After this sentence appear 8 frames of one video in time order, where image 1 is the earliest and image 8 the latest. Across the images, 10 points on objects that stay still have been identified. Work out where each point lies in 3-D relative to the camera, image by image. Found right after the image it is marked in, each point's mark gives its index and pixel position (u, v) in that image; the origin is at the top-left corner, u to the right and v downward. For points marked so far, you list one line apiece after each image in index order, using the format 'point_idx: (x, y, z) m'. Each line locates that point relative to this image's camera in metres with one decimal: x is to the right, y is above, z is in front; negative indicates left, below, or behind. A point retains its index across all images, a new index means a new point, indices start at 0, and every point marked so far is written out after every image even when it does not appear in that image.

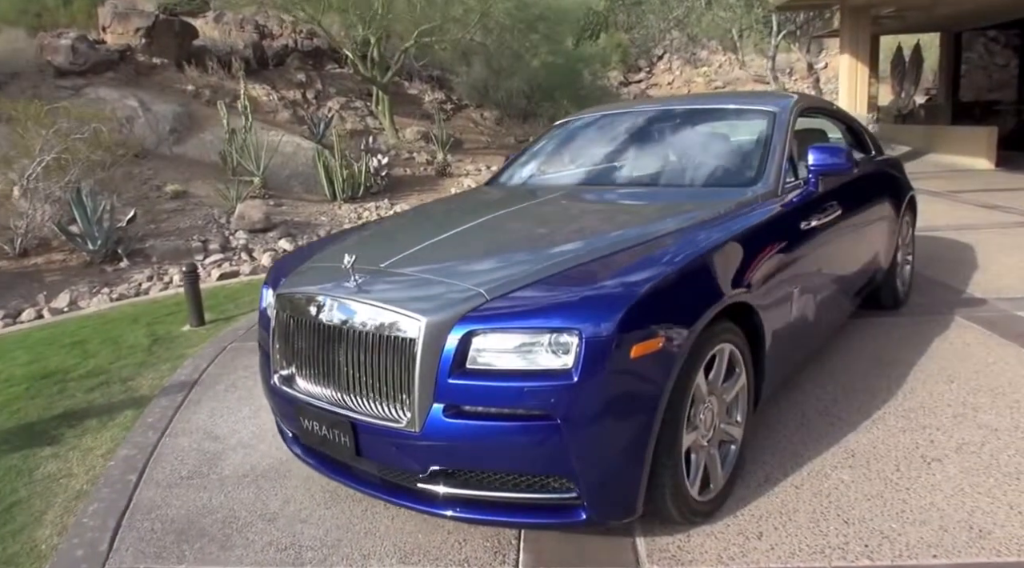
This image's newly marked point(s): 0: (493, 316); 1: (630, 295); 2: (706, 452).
0: (-0.1, -0.1, +2.3) m
1: (+0.4, 0.0, +2.4) m
2: (+0.7, -0.6, +2.7) m
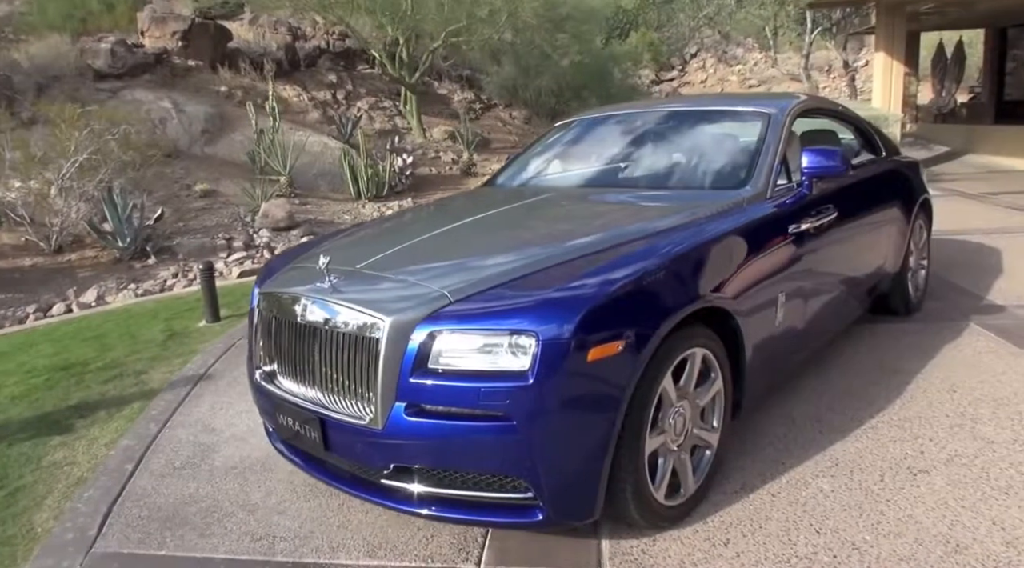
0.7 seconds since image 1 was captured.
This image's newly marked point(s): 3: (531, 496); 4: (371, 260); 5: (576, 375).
0: (-0.2, -0.1, +2.4) m
1: (+0.3, 0.0, +2.4) m
2: (+0.6, -0.6, +2.7) m
3: (+0.1, -0.7, +2.4) m
4: (-0.6, +0.1, +2.9) m
5: (+0.2, -0.3, +2.3) m
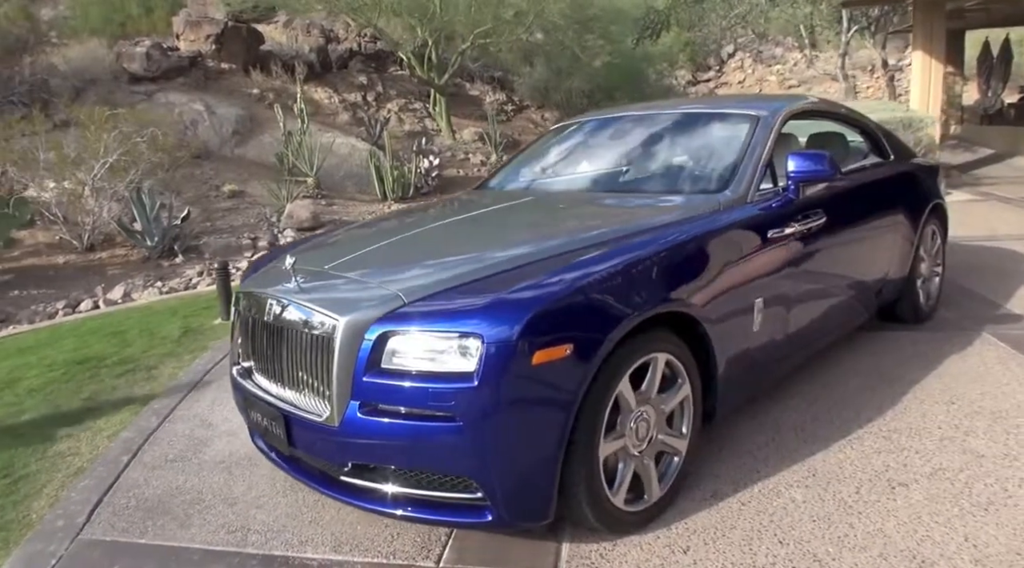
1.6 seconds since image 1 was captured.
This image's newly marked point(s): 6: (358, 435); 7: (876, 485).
0: (-0.3, -0.1, +2.4) m
1: (+0.1, 0.0, +2.4) m
2: (+0.4, -0.6, +2.7) m
3: (-0.1, -0.7, +2.4) m
4: (-0.7, +0.1, +2.9) m
5: (0.0, -0.3, +2.3) m
6: (-0.5, -0.5, +2.4) m
7: (+1.4, -0.8, +2.9) m
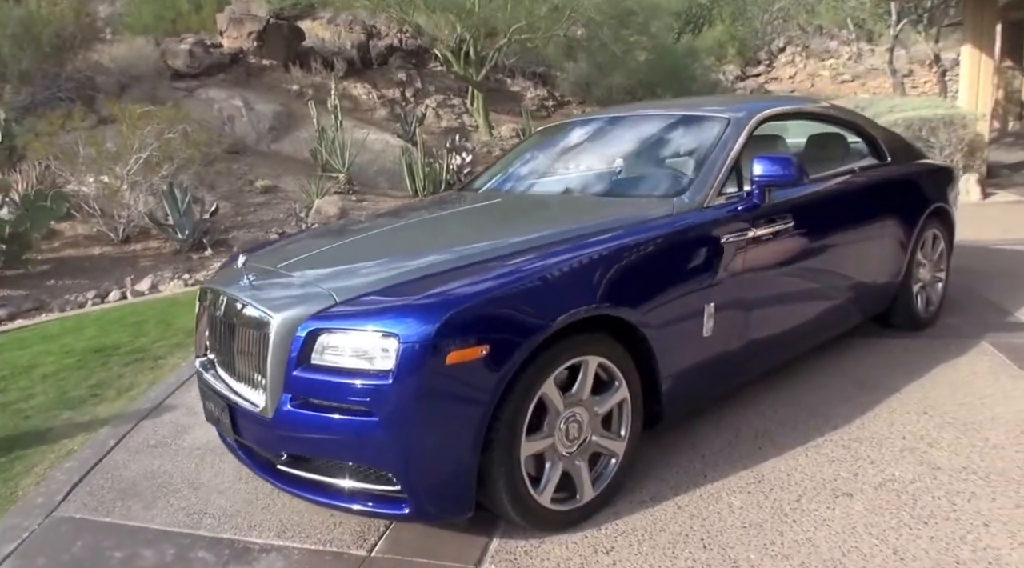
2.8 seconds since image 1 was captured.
0: (-0.6, -0.1, +2.5) m
1: (-0.1, -0.1, +2.5) m
2: (+0.2, -0.6, +2.7) m
3: (-0.4, -0.7, +2.5) m
4: (-0.9, +0.1, +3.1) m
5: (-0.2, -0.3, +2.4) m
6: (-0.7, -0.5, +2.6) m
7: (+1.2, -0.8, +2.9) m
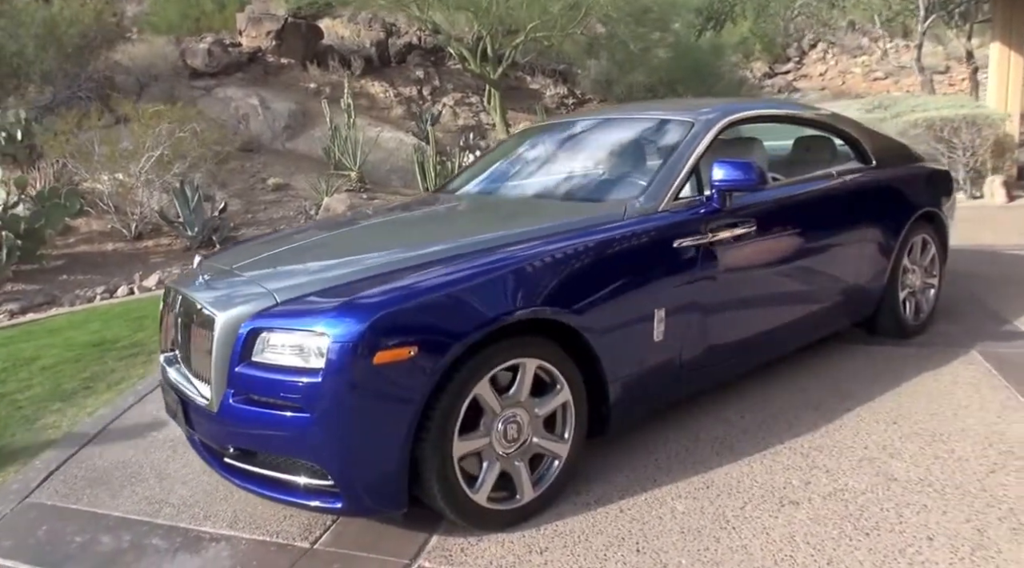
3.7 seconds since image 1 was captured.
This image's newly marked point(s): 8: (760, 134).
0: (-0.8, -0.1, +2.5) m
1: (-0.4, -0.1, +2.5) m
2: (0.0, -0.6, +2.7) m
3: (-0.6, -0.7, +2.5) m
4: (-1.1, +0.1, +3.1) m
5: (-0.5, -0.3, +2.4) m
6: (-1.0, -0.5, +2.6) m
7: (+0.9, -0.8, +2.8) m
8: (+1.3, +0.8, +4.1) m
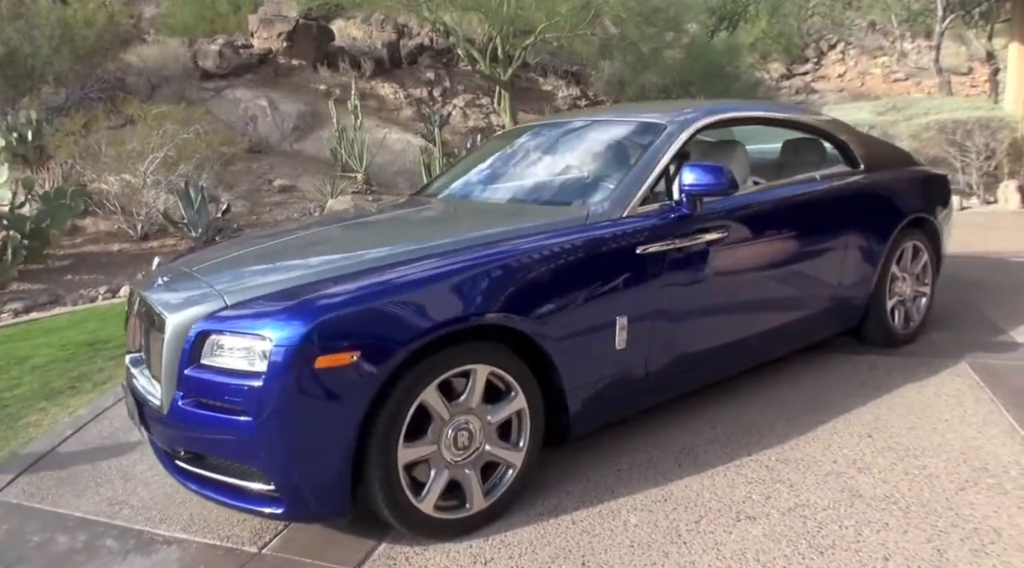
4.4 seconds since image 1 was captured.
0: (-1.0, -0.1, +2.5) m
1: (-0.6, -0.1, +2.5) m
2: (-0.2, -0.7, +2.7) m
3: (-0.8, -0.7, +2.5) m
4: (-1.2, +0.1, +3.1) m
5: (-0.7, -0.3, +2.4) m
6: (-1.2, -0.5, +2.6) m
7: (+0.8, -0.9, +2.8) m
8: (+1.2, +0.8, +4.0) m
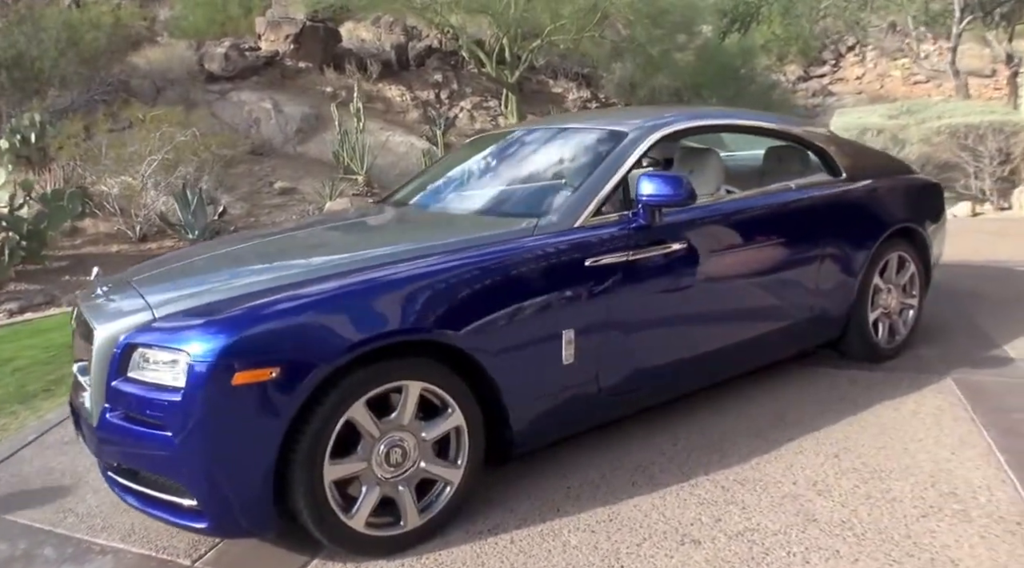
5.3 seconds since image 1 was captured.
0: (-1.2, -0.2, +2.5) m
1: (-0.8, -0.1, +2.4) m
2: (-0.4, -0.7, +2.6) m
3: (-1.0, -0.7, +2.5) m
4: (-1.4, 0.0, +3.1) m
5: (-0.9, -0.4, +2.3) m
6: (-1.4, -0.5, +2.6) m
7: (+0.5, -0.9, +2.7) m
8: (+1.1, +0.7, +3.9) m
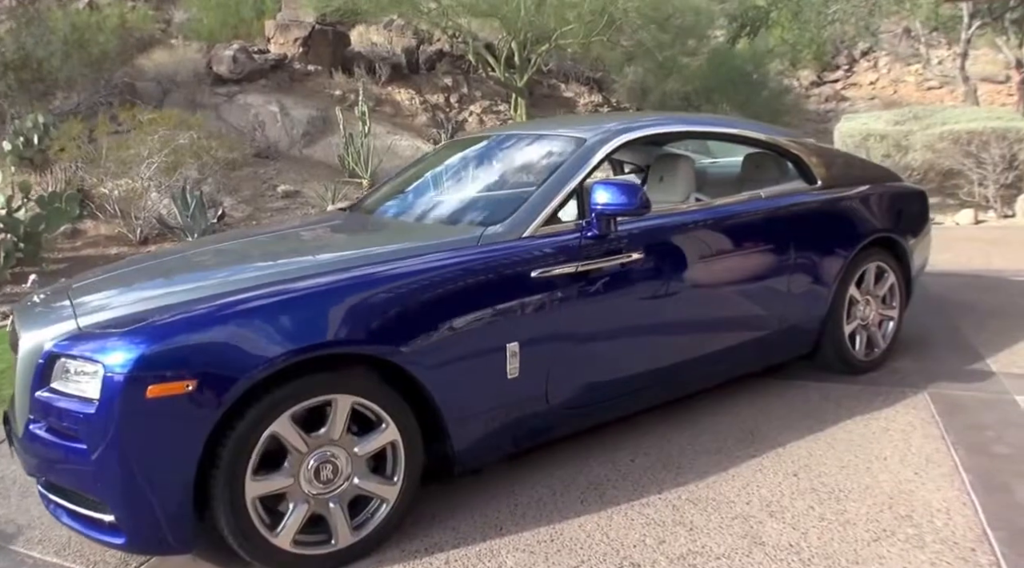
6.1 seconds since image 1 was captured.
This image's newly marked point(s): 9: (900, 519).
0: (-1.4, -0.2, +2.5) m
1: (-1.0, -0.2, +2.4) m
2: (-0.7, -0.7, +2.6) m
3: (-1.2, -0.8, +2.5) m
4: (-1.6, 0.0, +3.1) m
5: (-1.1, -0.4, +2.3) m
6: (-1.6, -0.6, +2.6) m
7: (+0.3, -1.0, +2.6) m
8: (+0.9, +0.7, +3.8) m
9: (+1.4, -0.9, +2.8) m
